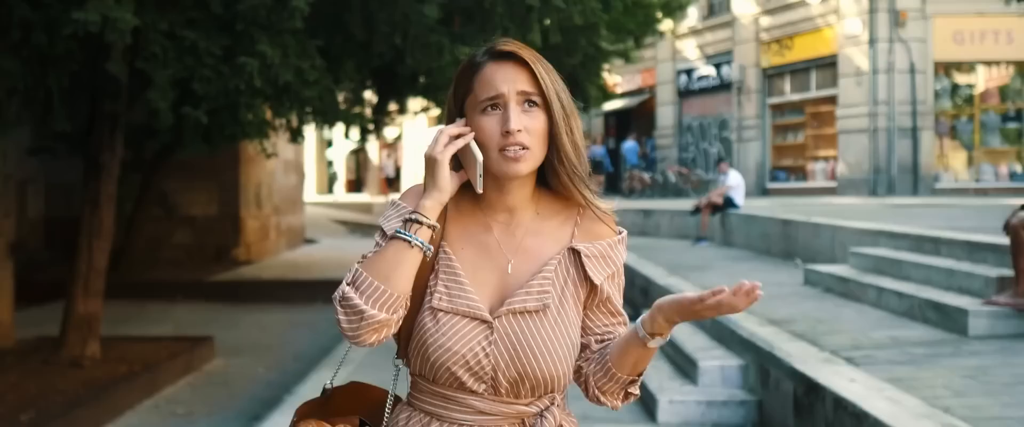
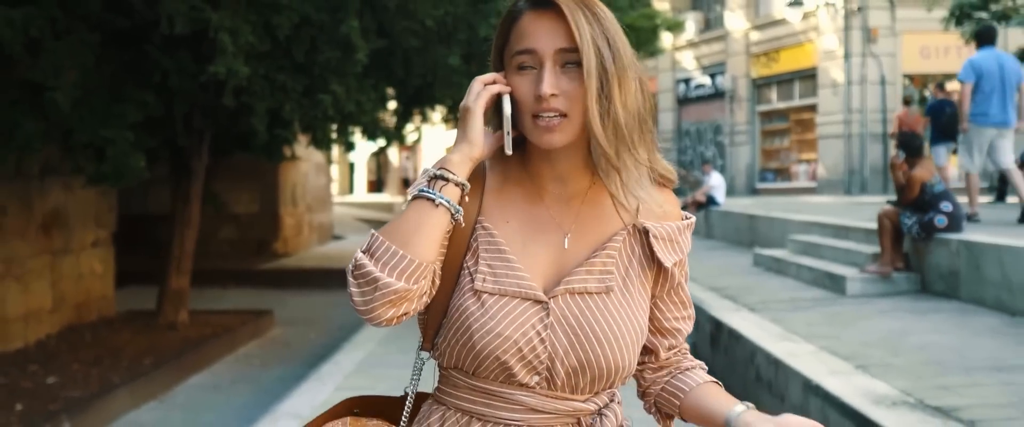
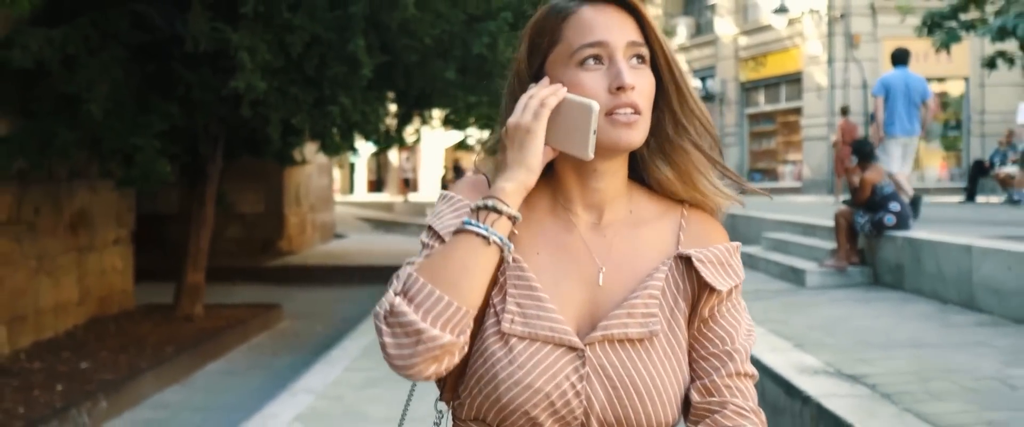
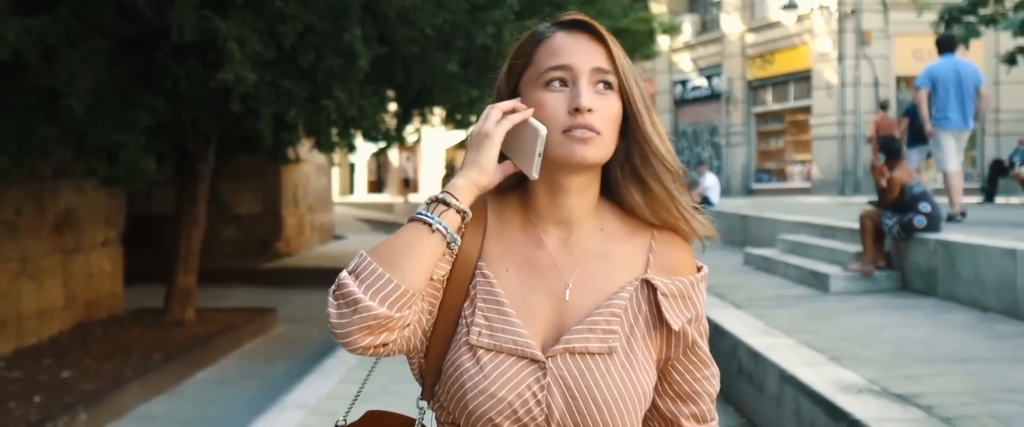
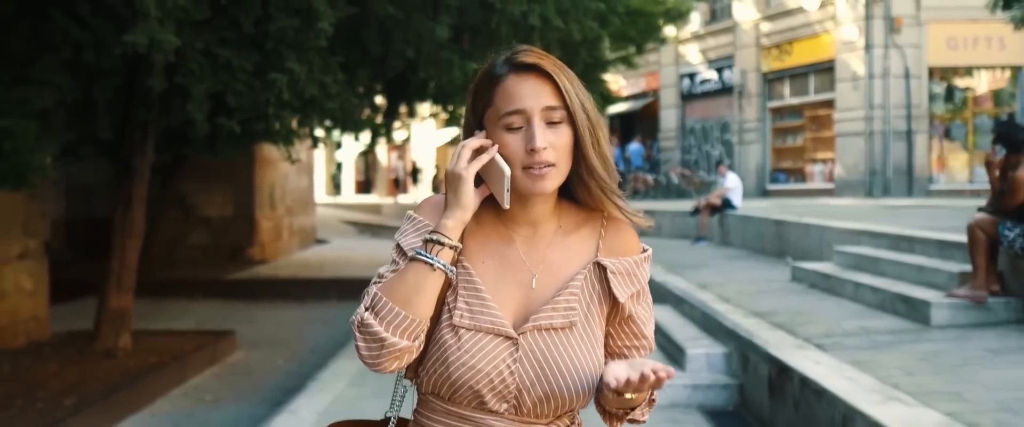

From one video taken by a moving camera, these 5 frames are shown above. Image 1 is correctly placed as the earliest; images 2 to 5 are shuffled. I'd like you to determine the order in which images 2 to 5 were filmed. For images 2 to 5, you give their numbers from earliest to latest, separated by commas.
5, 2, 4, 3
